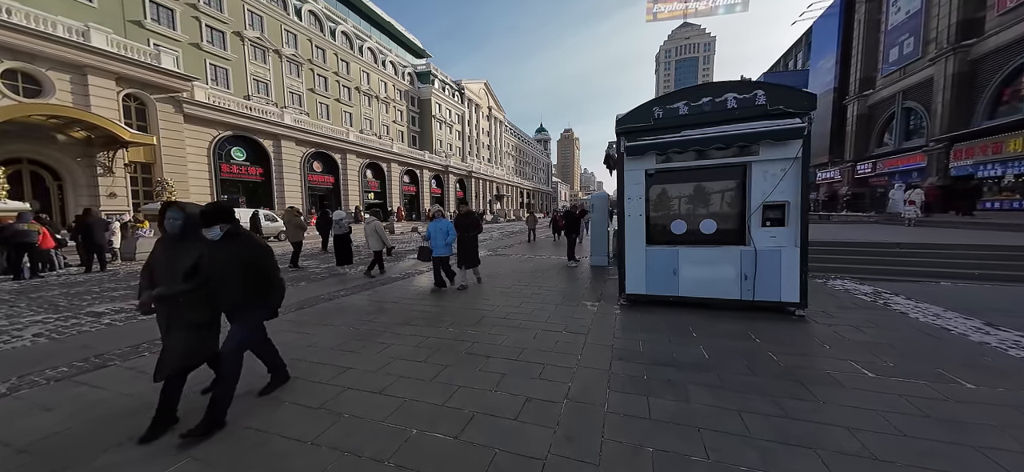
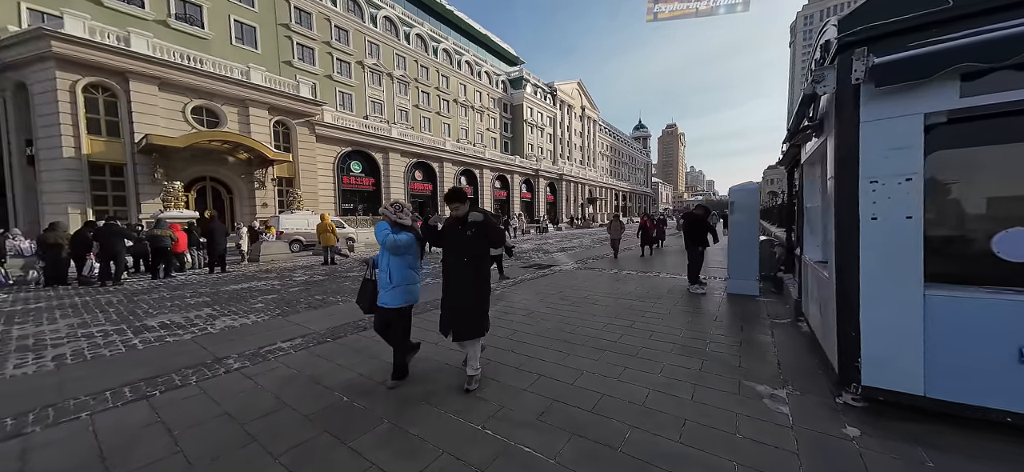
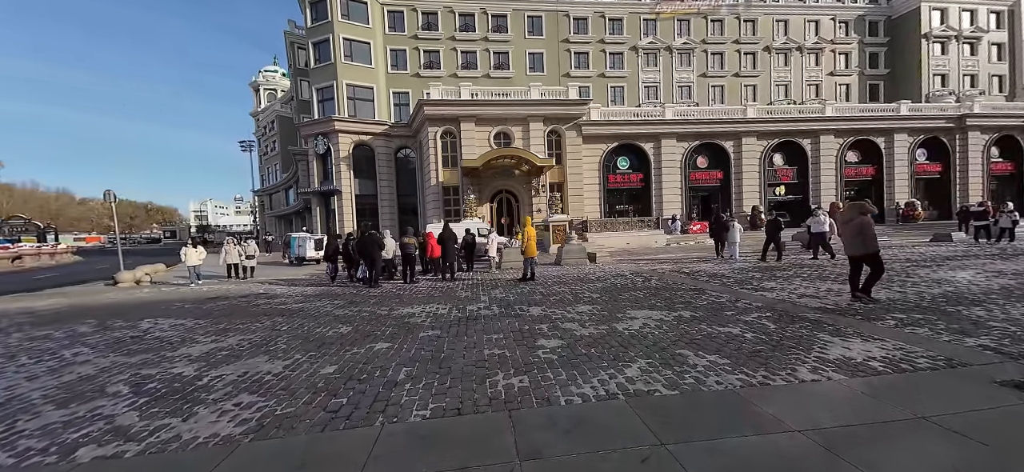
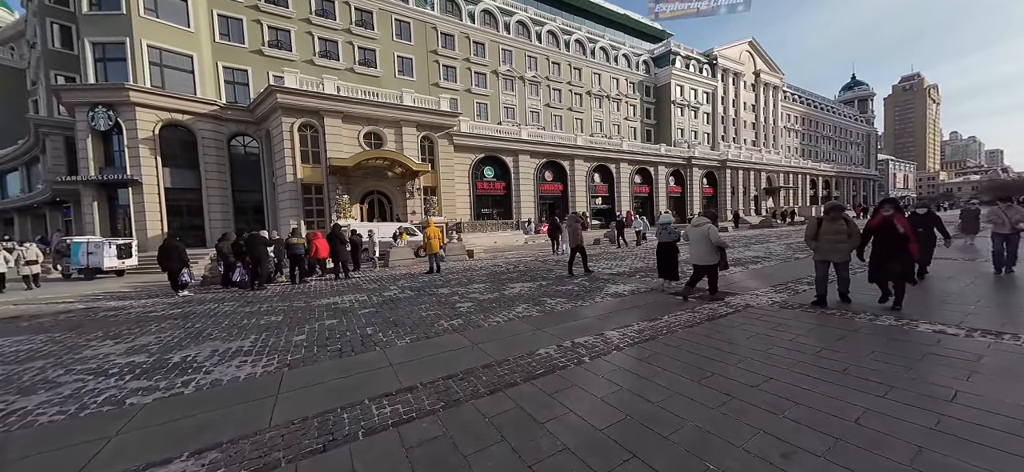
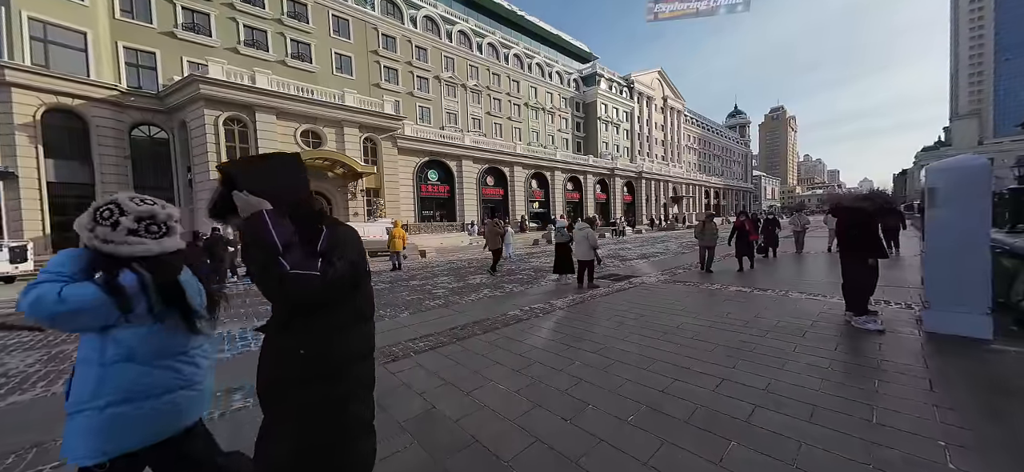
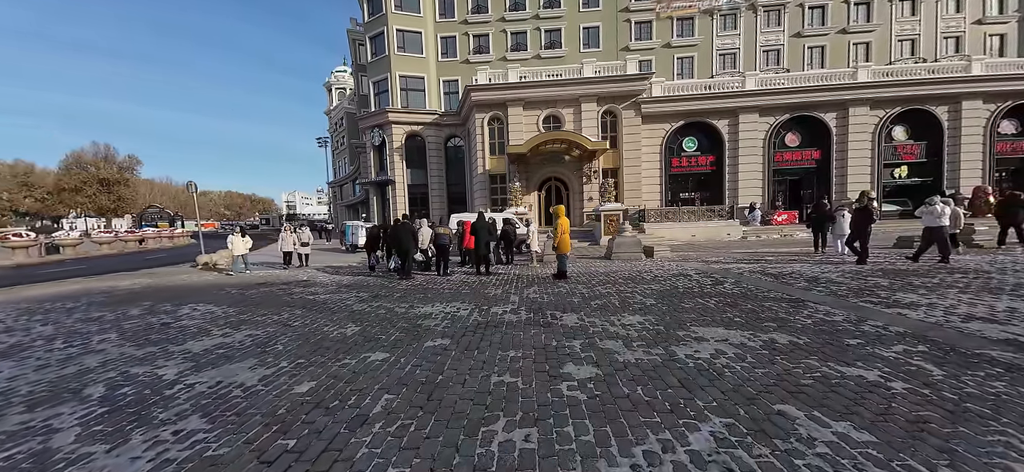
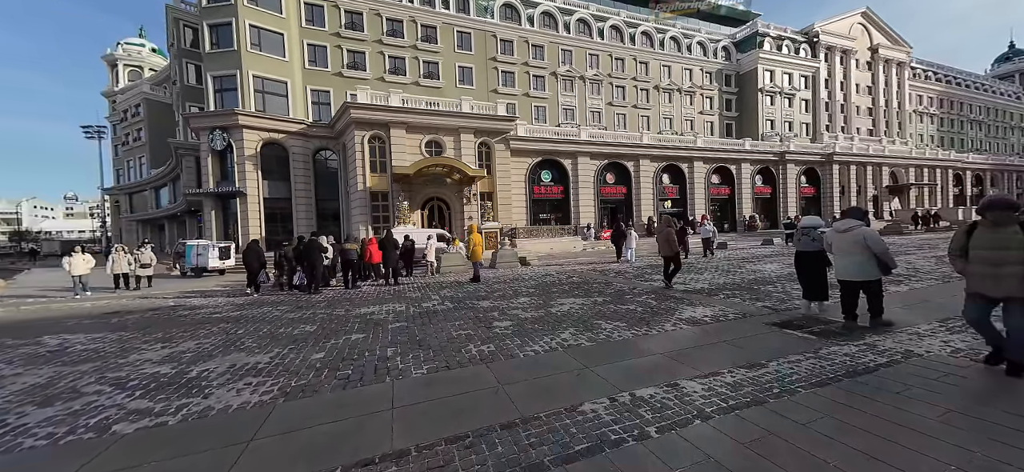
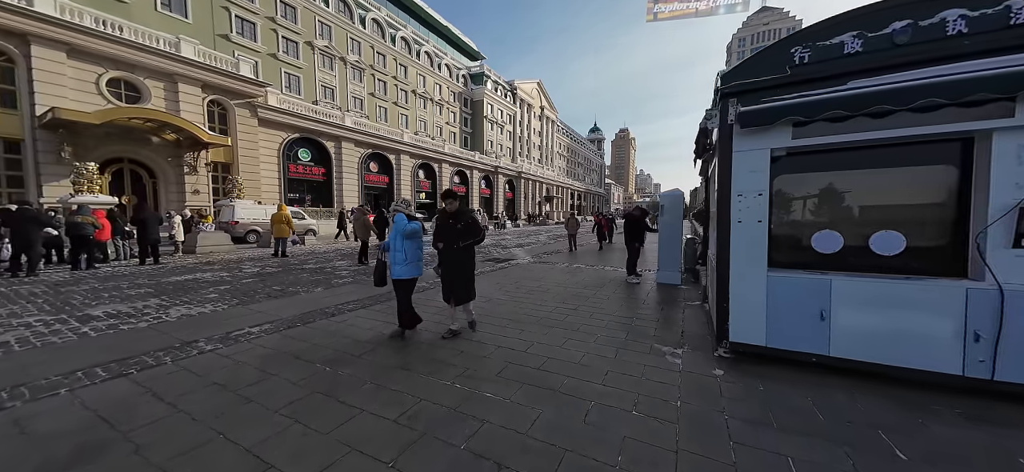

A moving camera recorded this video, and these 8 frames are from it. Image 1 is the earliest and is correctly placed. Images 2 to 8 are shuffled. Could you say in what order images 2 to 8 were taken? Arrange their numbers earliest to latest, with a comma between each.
8, 2, 5, 4, 7, 3, 6
